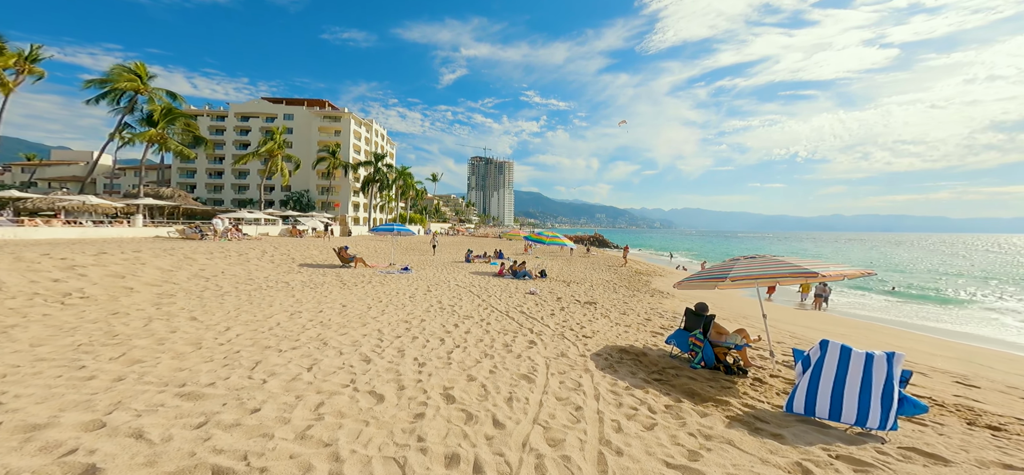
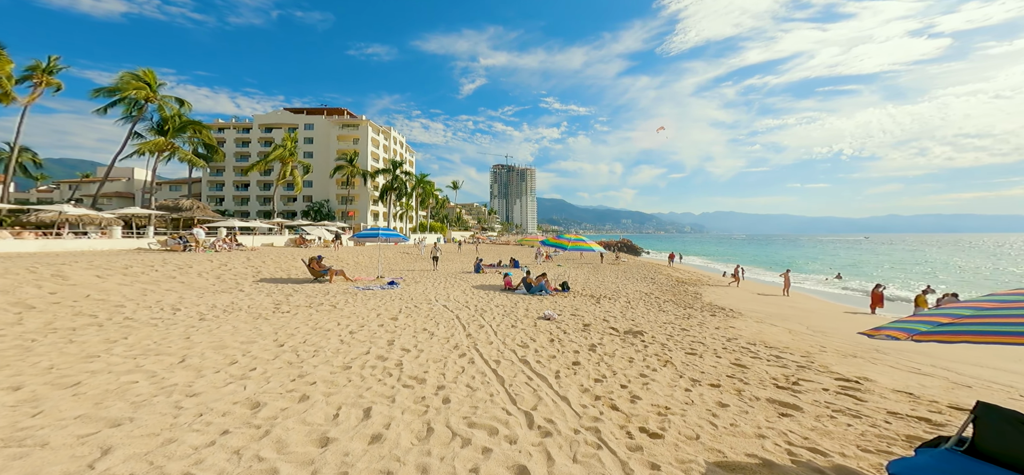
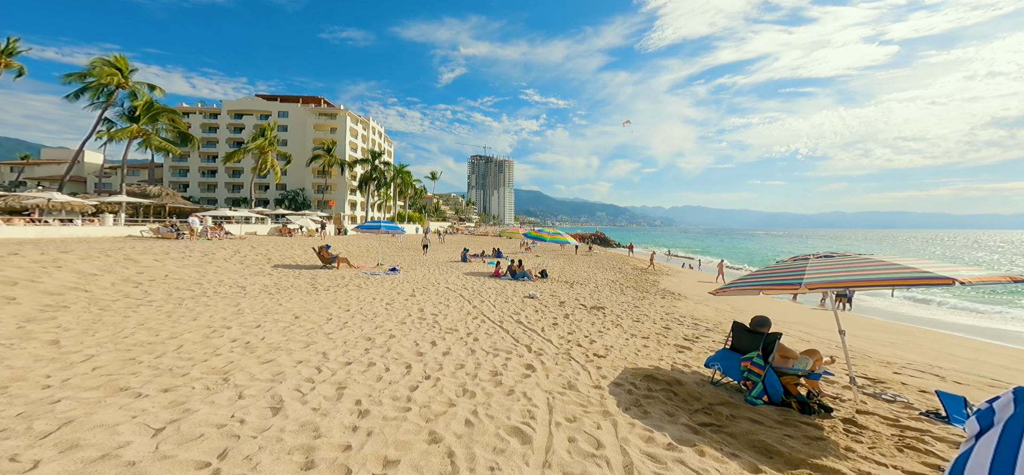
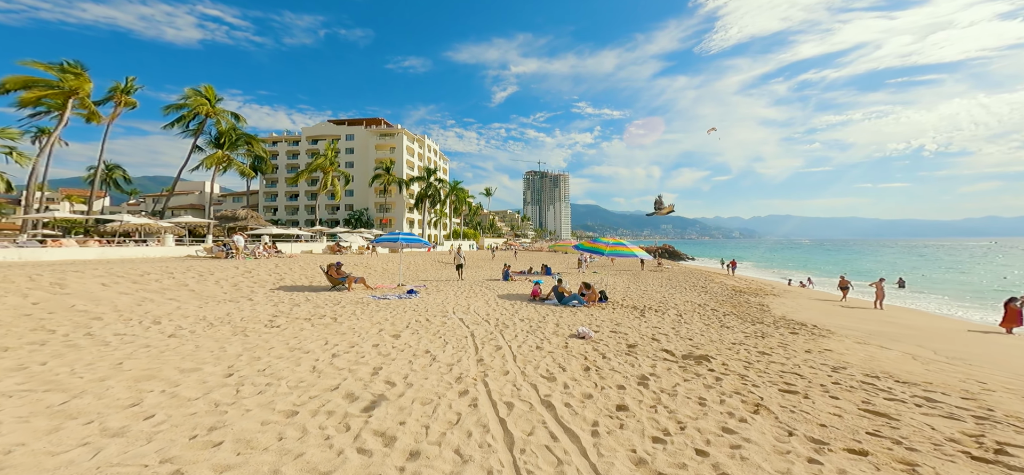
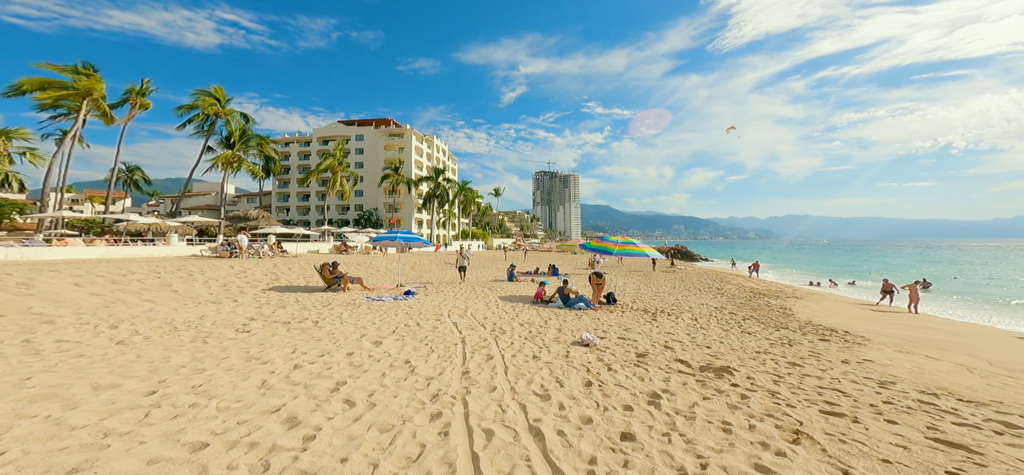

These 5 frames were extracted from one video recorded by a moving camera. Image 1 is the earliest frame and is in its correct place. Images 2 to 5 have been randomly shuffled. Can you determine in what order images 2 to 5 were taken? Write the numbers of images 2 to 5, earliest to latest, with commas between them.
3, 2, 4, 5
